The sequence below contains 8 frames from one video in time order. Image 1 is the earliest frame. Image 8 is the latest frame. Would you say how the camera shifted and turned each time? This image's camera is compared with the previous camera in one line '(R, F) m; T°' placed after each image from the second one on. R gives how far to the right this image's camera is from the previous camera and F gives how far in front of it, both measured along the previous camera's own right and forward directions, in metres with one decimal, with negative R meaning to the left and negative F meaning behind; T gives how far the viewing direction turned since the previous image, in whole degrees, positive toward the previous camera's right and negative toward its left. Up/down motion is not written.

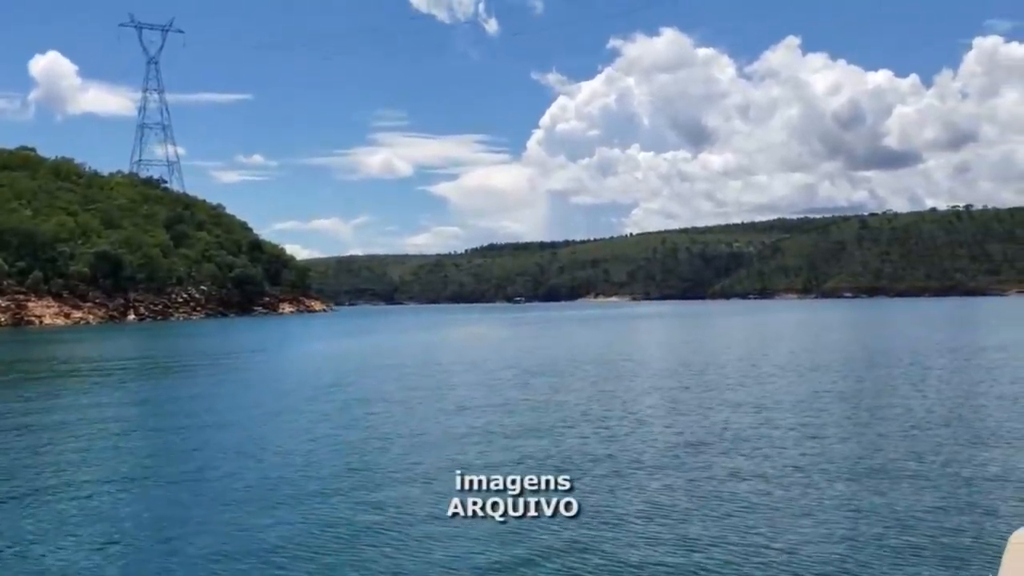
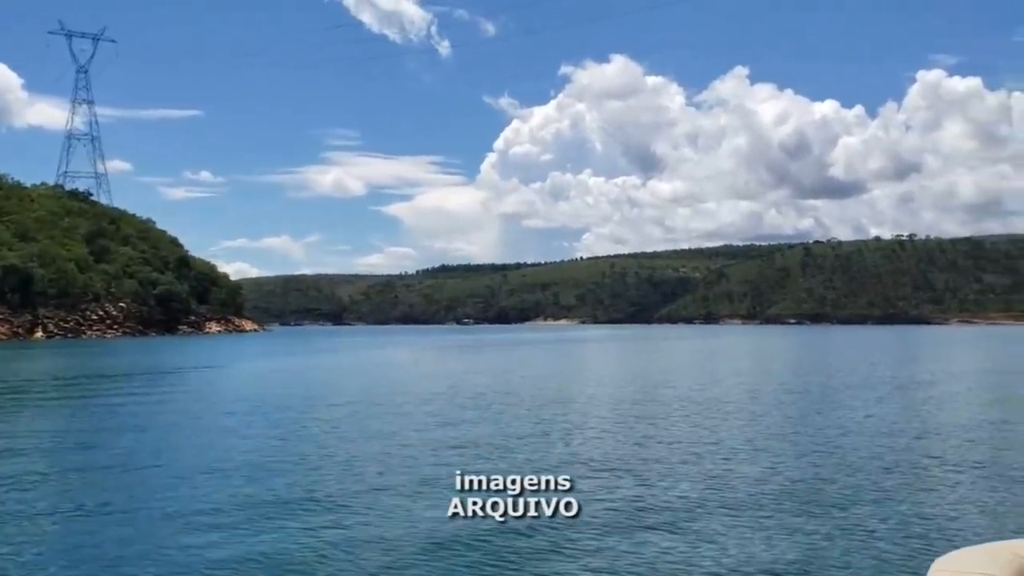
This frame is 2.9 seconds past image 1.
(-1.0, +0.3) m; +3°
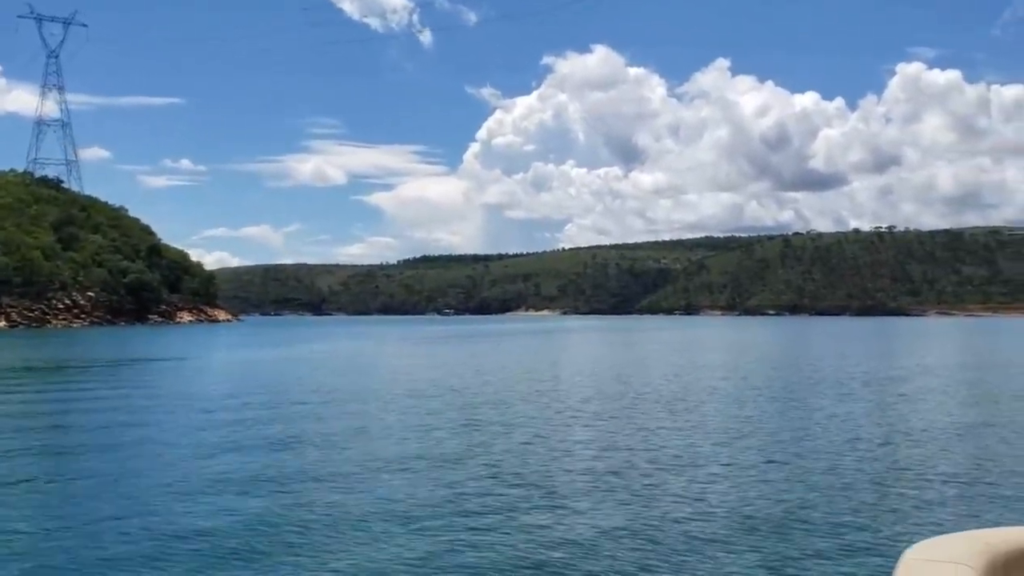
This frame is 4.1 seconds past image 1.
(+0.1, +0.5) m; +1°
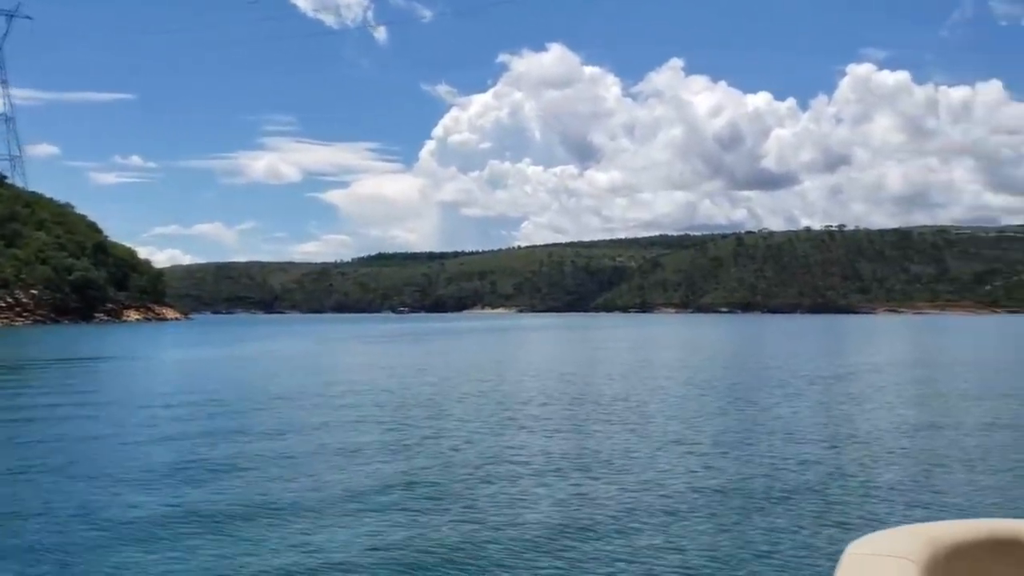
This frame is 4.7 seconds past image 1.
(0.0, +0.2) m; +2°
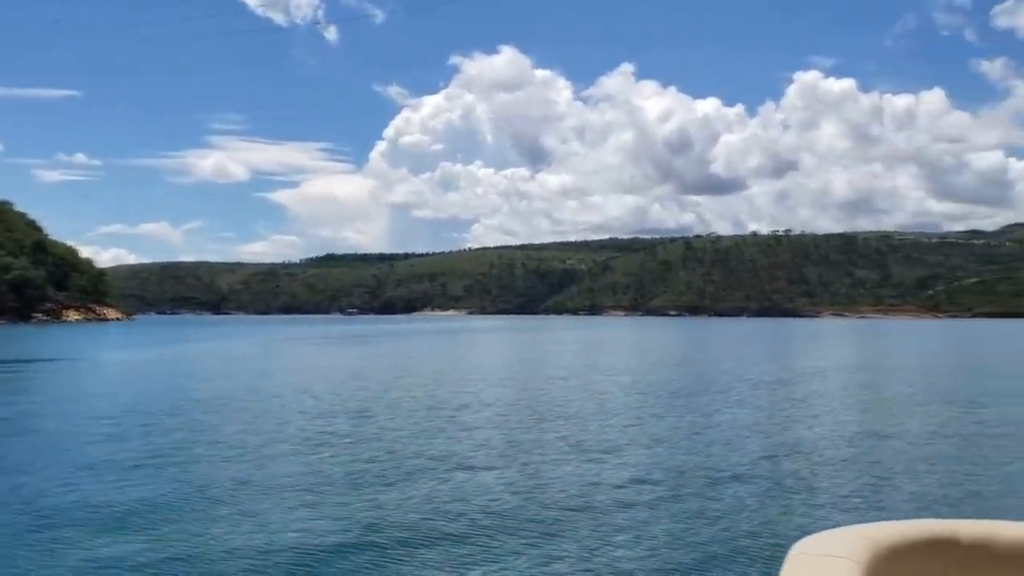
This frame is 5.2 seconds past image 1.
(0.0, +0.2) m; +3°
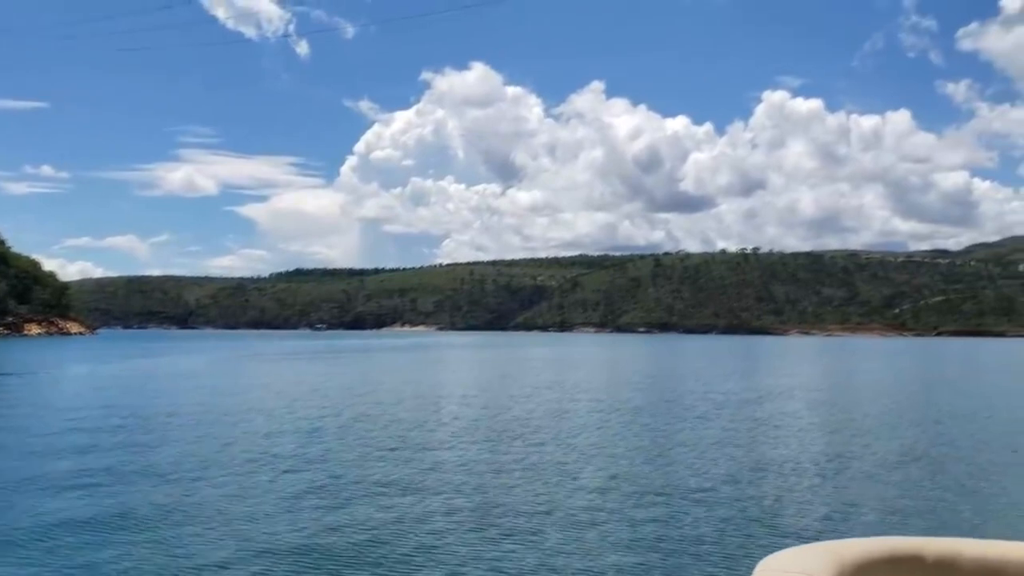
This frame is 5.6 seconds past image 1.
(0.0, +0.1) m; +2°
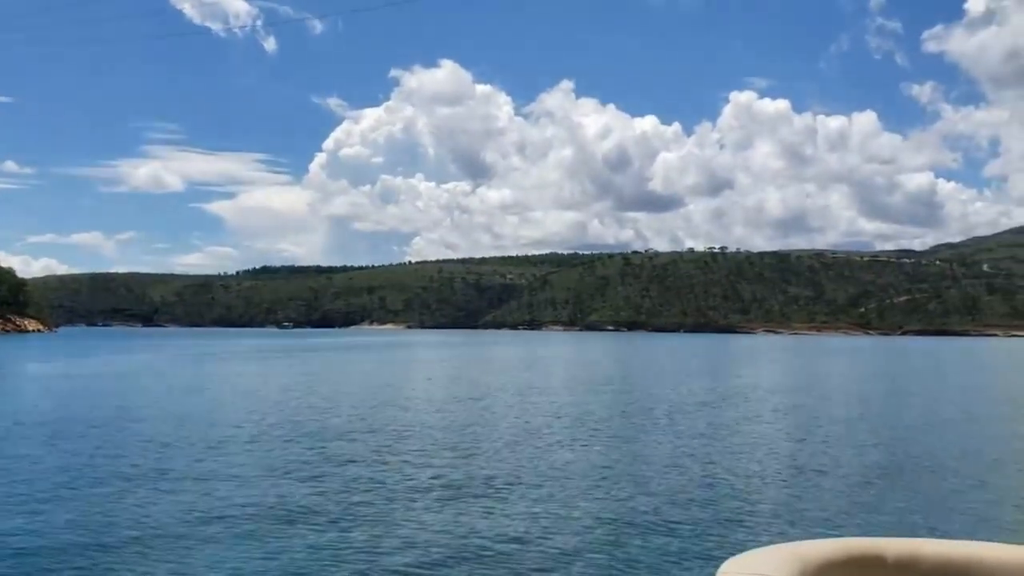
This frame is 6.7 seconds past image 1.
(+0.1, +0.3) m; +2°
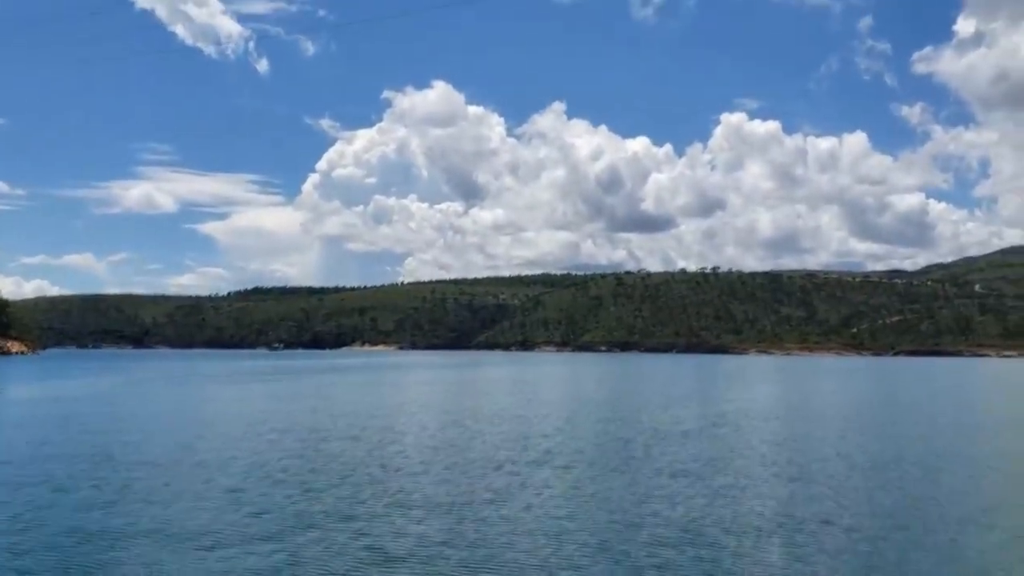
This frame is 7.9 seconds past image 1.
(0.0, +0.2) m; 0°
